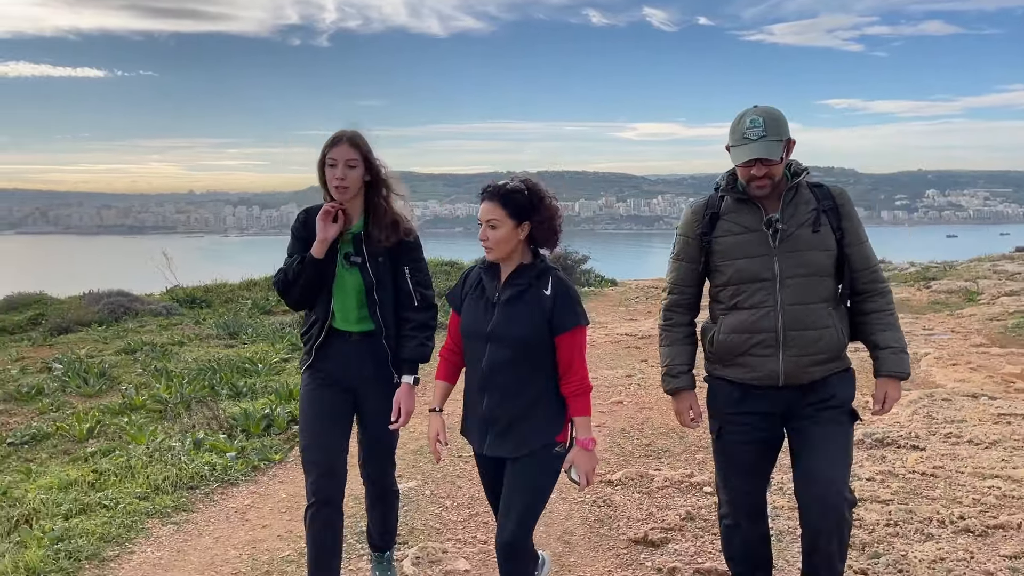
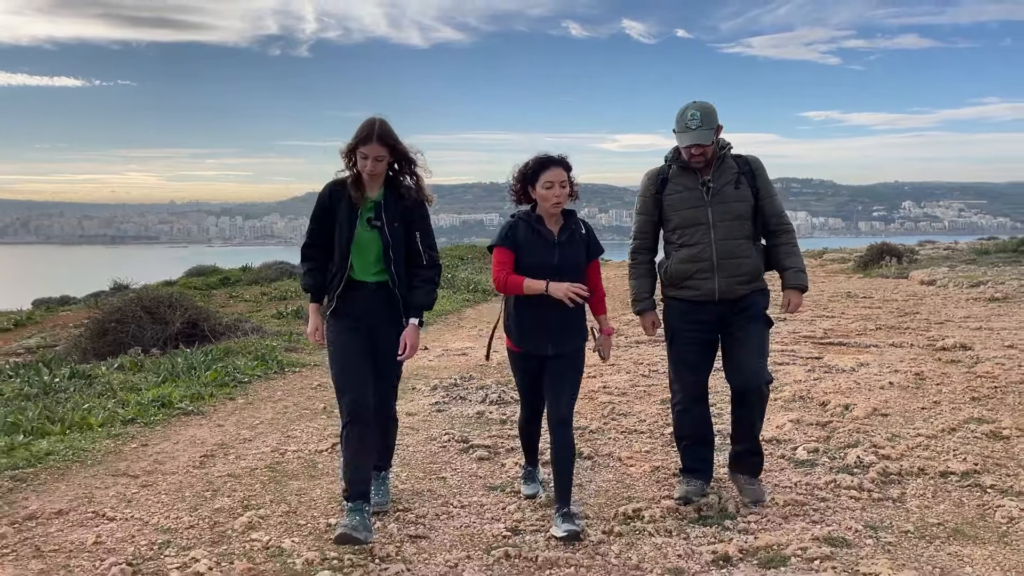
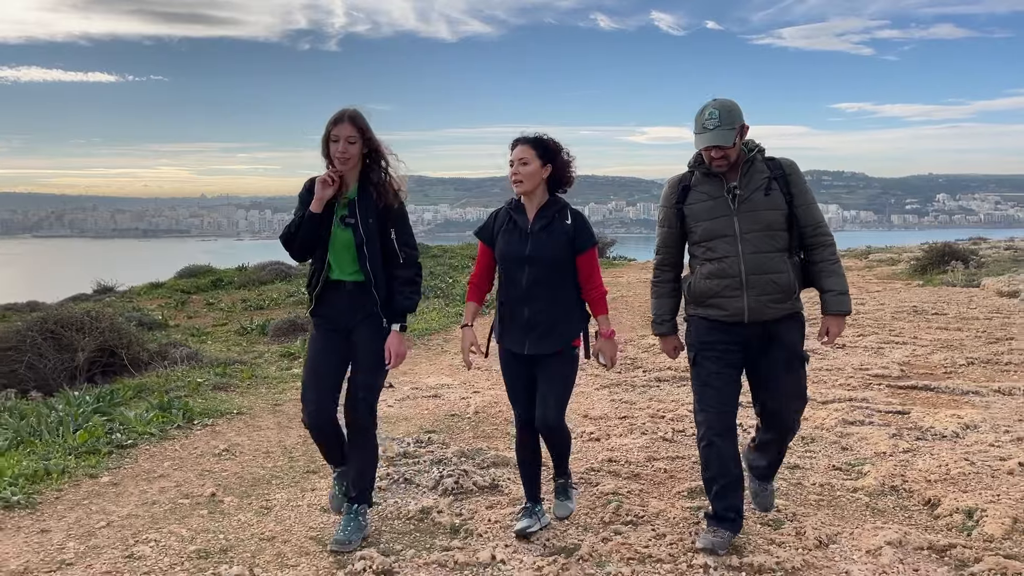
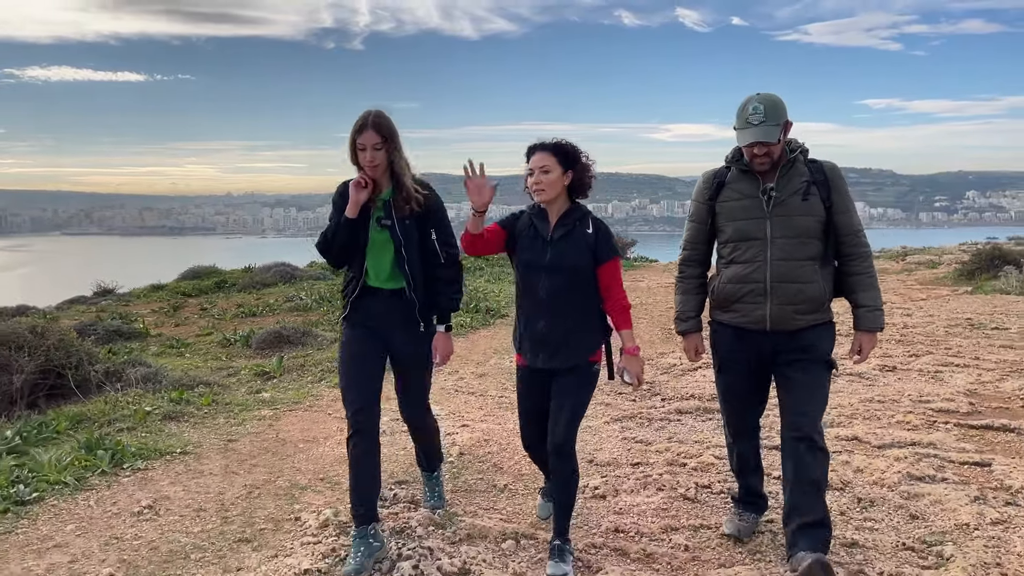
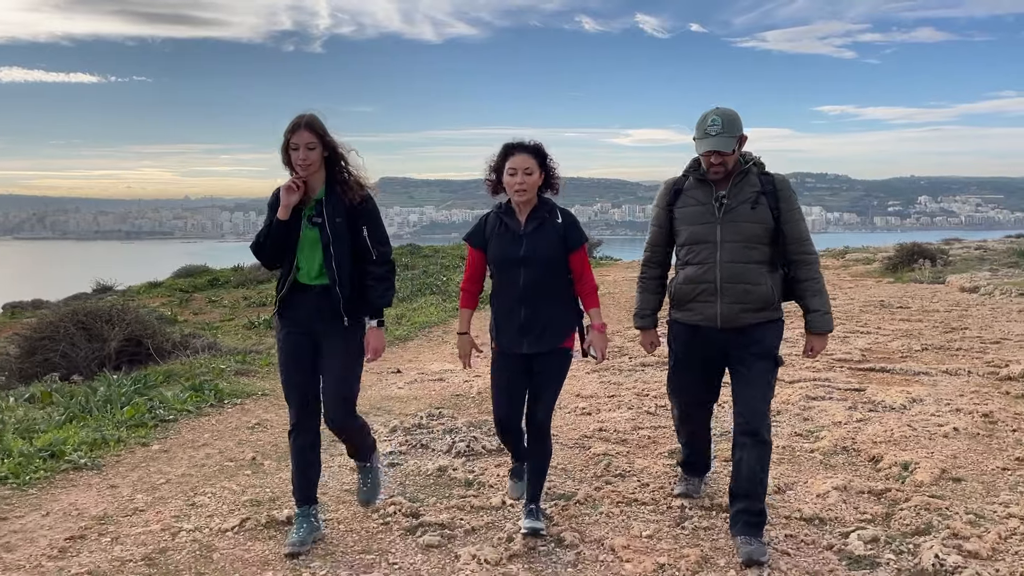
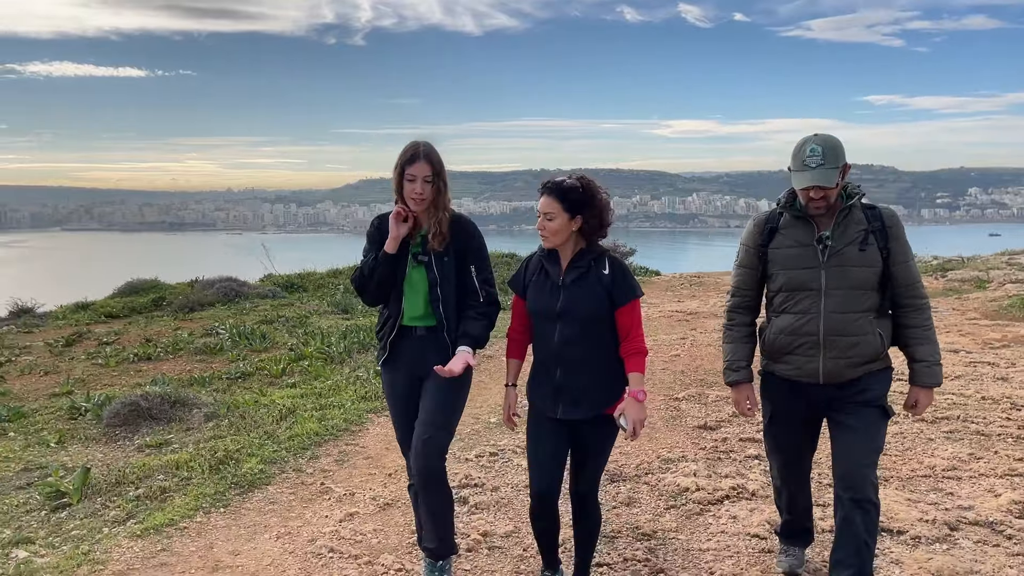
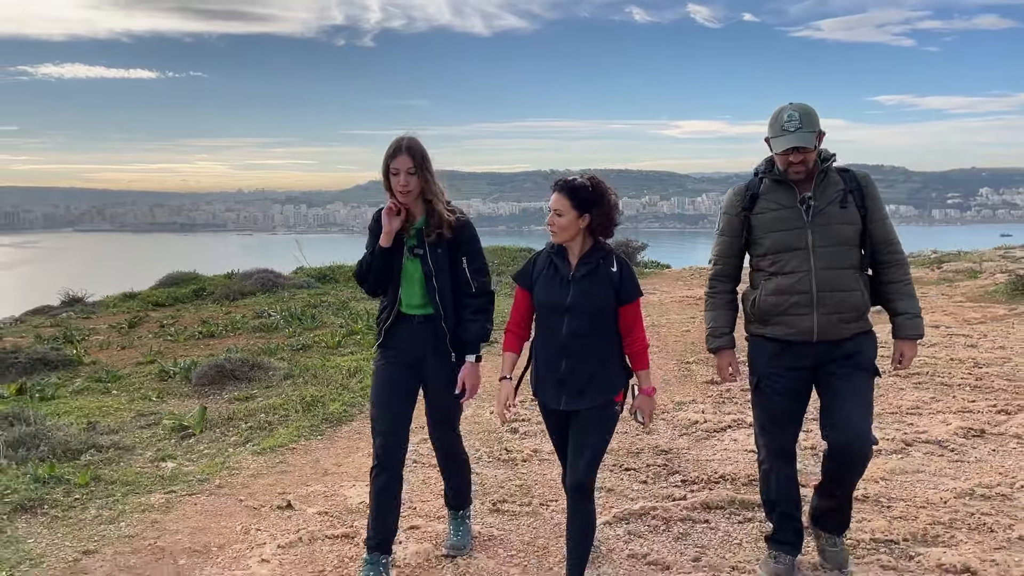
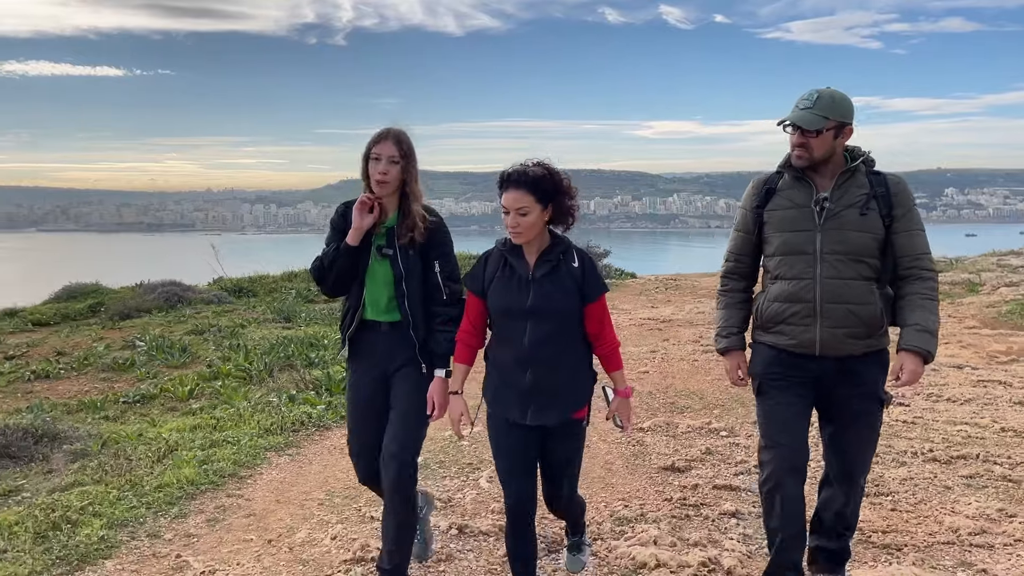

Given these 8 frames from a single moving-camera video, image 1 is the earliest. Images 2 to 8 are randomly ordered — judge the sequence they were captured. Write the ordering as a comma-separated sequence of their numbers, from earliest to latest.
8, 6, 7, 4, 3, 5, 2
